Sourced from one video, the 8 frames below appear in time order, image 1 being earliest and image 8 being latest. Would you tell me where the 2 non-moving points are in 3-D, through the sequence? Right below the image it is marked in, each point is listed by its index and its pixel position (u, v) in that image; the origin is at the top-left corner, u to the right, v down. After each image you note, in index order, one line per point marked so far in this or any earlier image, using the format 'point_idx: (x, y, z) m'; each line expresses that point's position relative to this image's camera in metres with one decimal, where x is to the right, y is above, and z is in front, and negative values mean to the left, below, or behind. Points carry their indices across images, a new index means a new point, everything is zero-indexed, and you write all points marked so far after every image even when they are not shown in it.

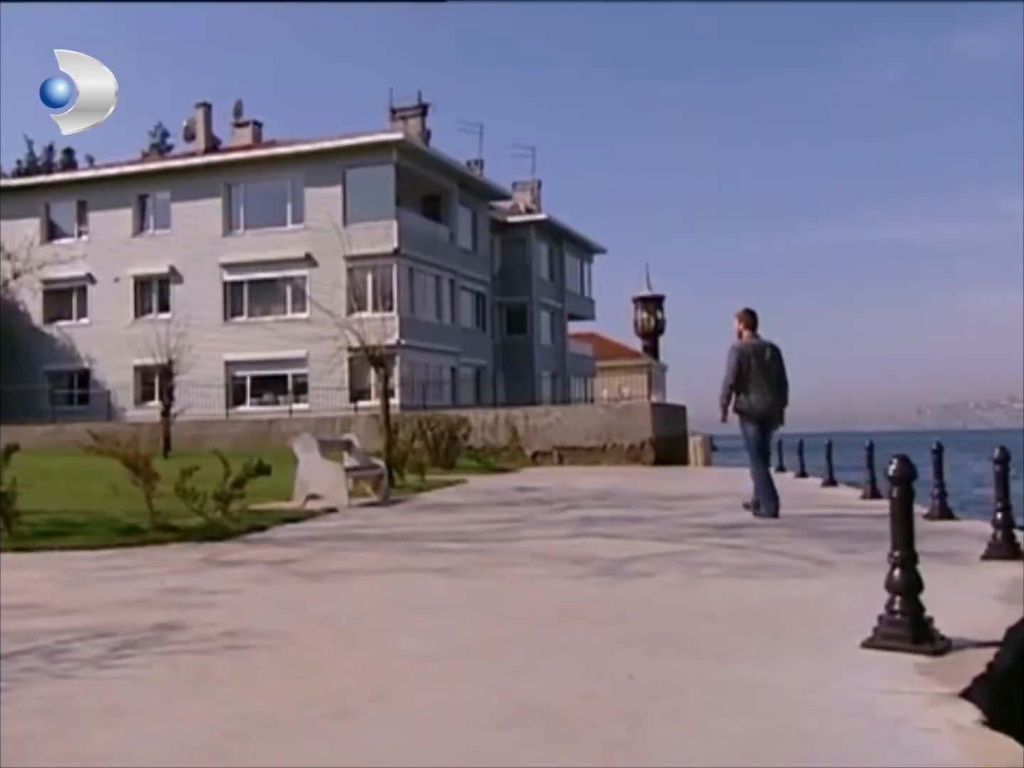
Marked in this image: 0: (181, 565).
0: (-2.7, -1.5, +11.2) m
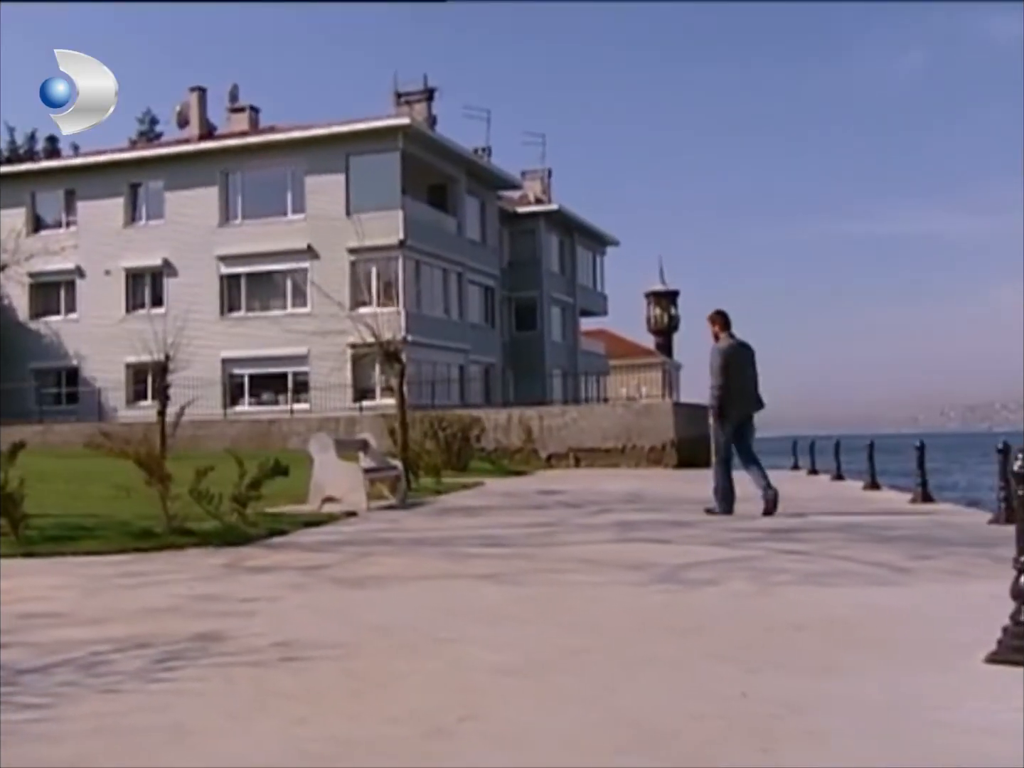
0: (-2.4, -1.5, +10.7) m
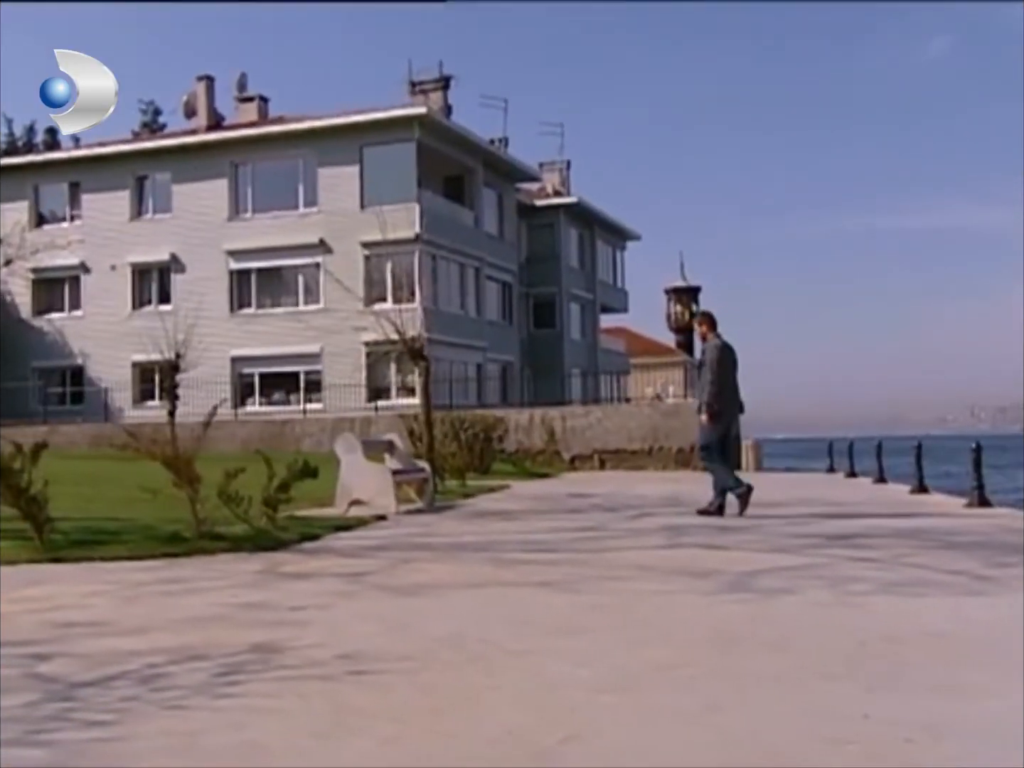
0: (-2.0, -1.5, +10.4) m
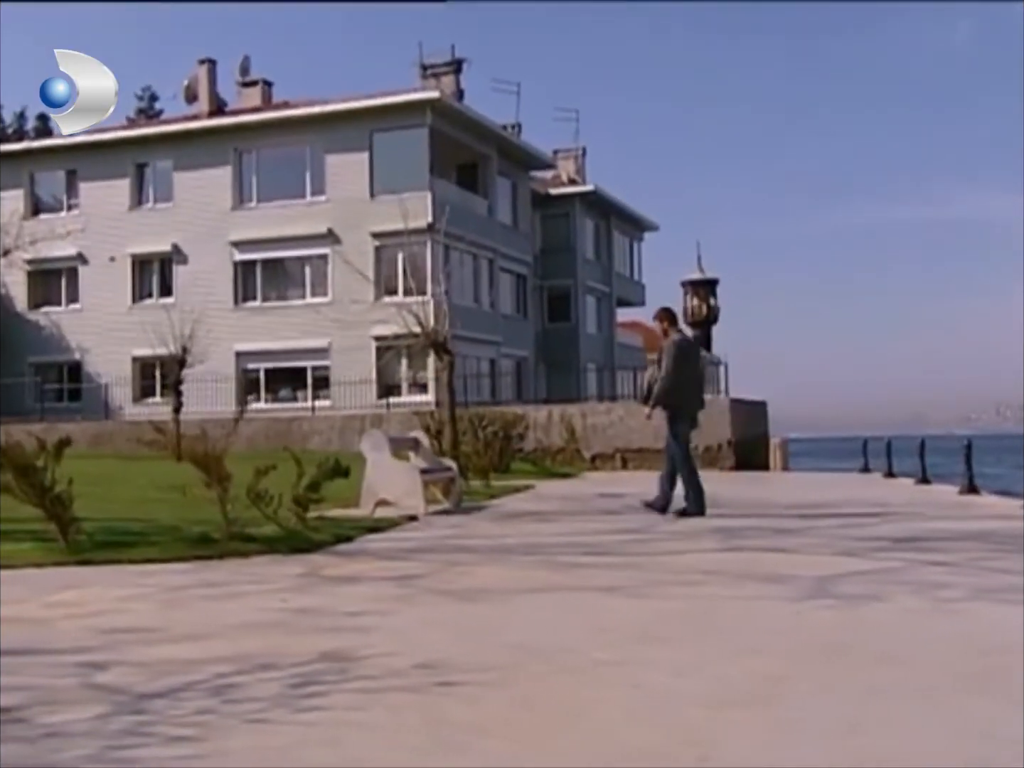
0: (-1.6, -1.4, +10.1) m
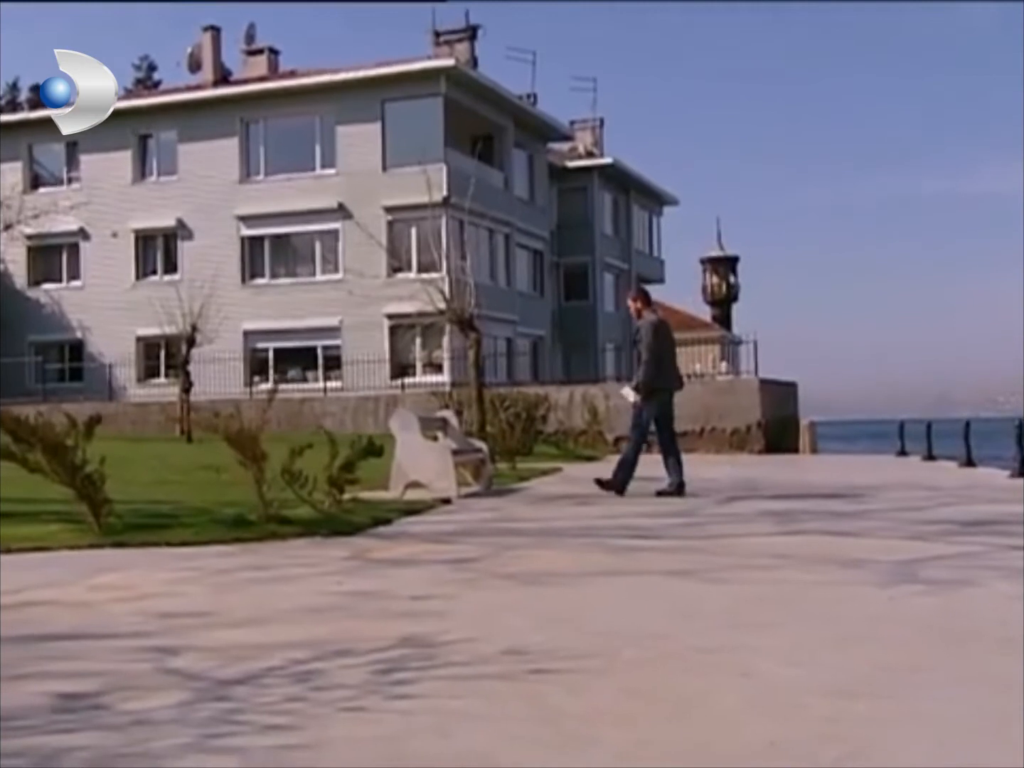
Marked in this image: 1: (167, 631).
0: (-1.2, -1.3, +9.8) m
1: (-2.0, -1.4, +8.0) m
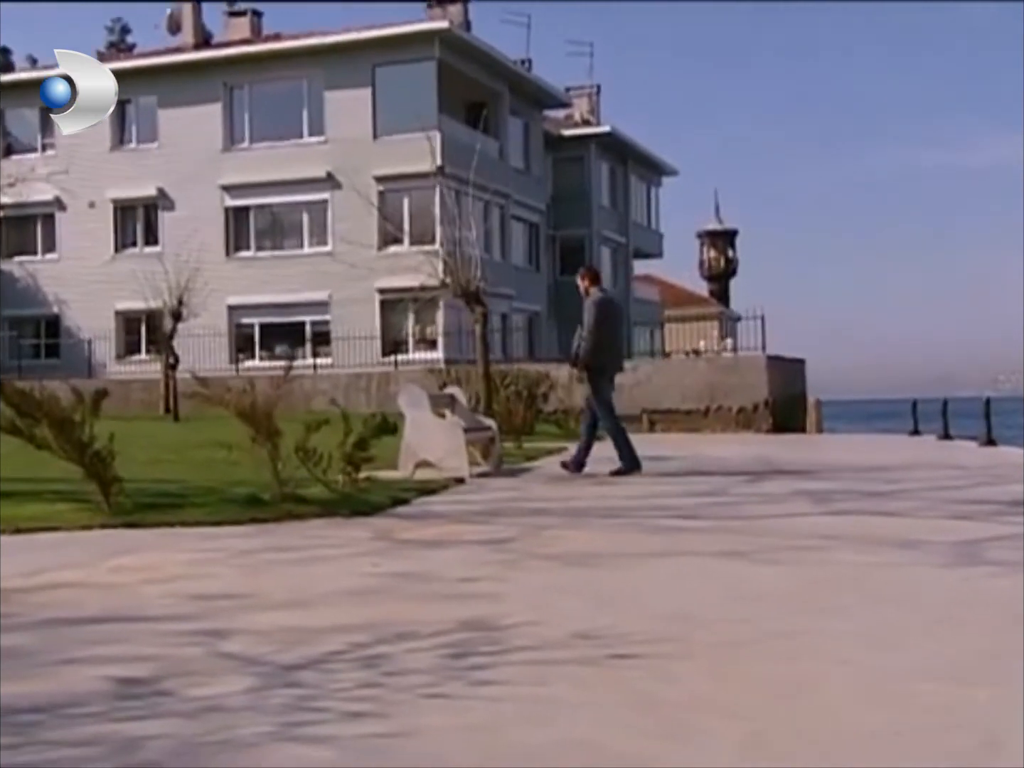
0: (-1.0, -1.1, +9.5) m
1: (-1.7, -1.3, +7.7) m
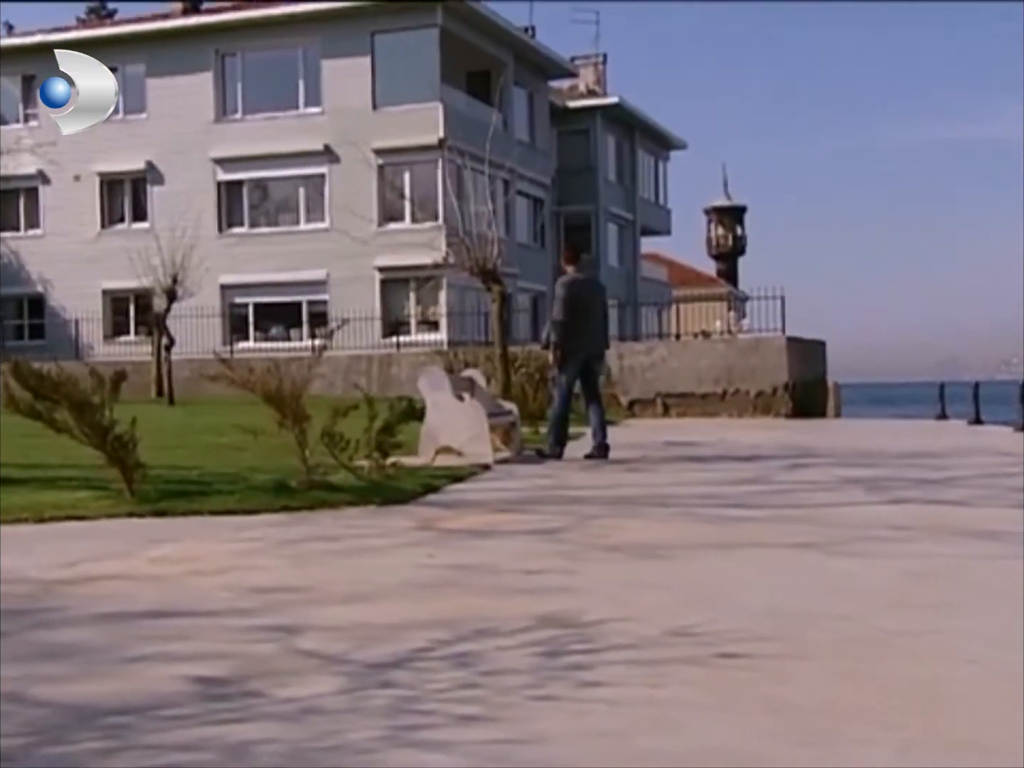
0: (-0.7, -1.0, +9.2) m
1: (-1.3, -1.2, +7.3) m
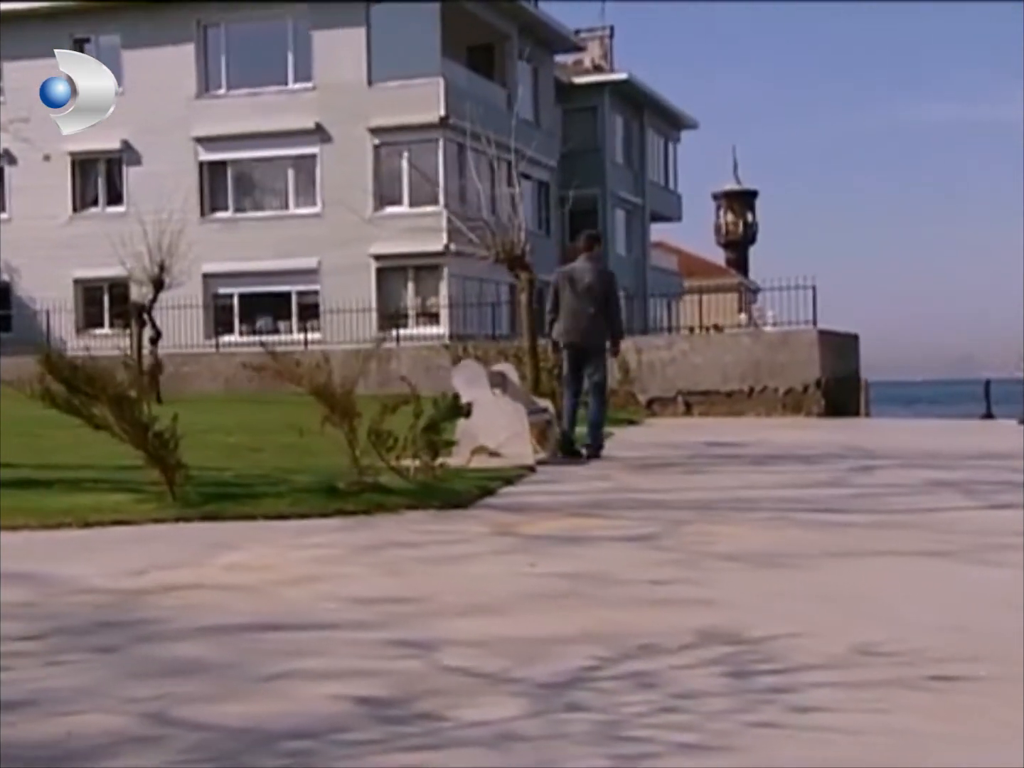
0: (-0.1, -1.0, +8.5) m
1: (-0.6, -1.2, +6.7) m
